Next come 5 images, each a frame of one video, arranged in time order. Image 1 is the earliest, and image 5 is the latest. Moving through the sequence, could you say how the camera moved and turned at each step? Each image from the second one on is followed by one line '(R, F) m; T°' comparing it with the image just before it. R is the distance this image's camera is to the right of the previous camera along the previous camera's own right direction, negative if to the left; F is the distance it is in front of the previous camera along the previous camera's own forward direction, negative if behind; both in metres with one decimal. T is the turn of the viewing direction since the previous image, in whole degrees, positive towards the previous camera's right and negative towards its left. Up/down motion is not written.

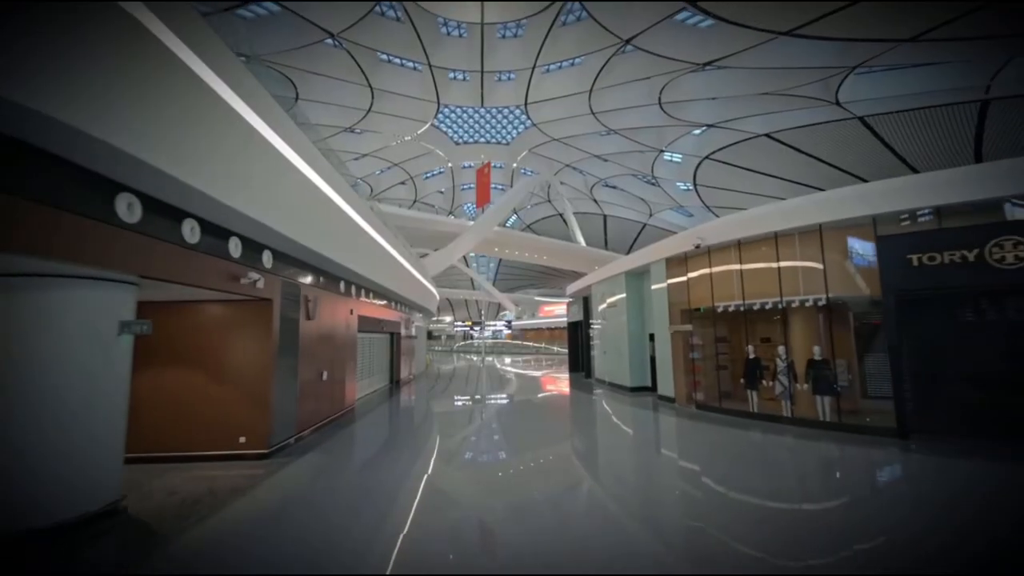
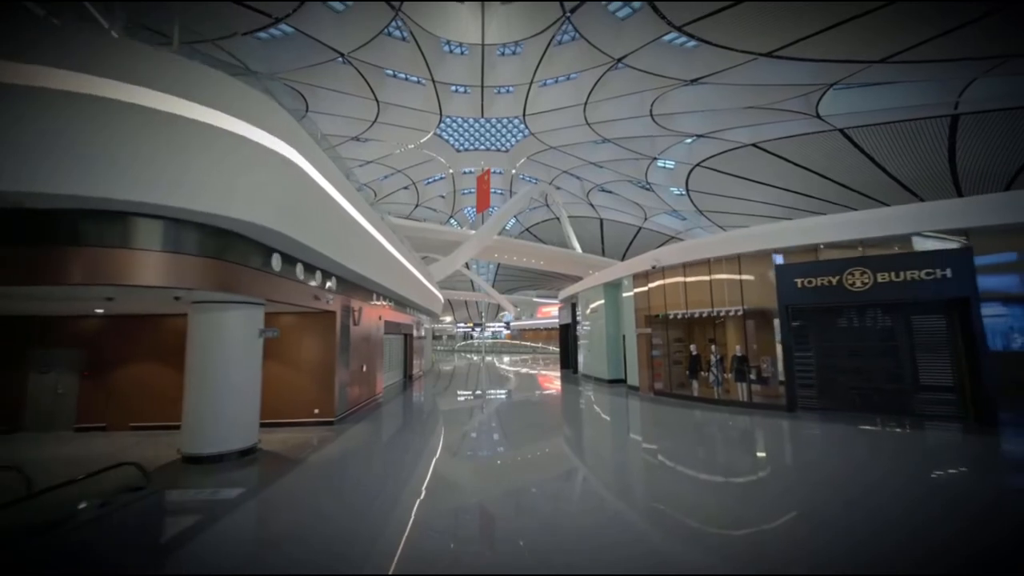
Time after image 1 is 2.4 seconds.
(0.0, -0.8) m; 0°
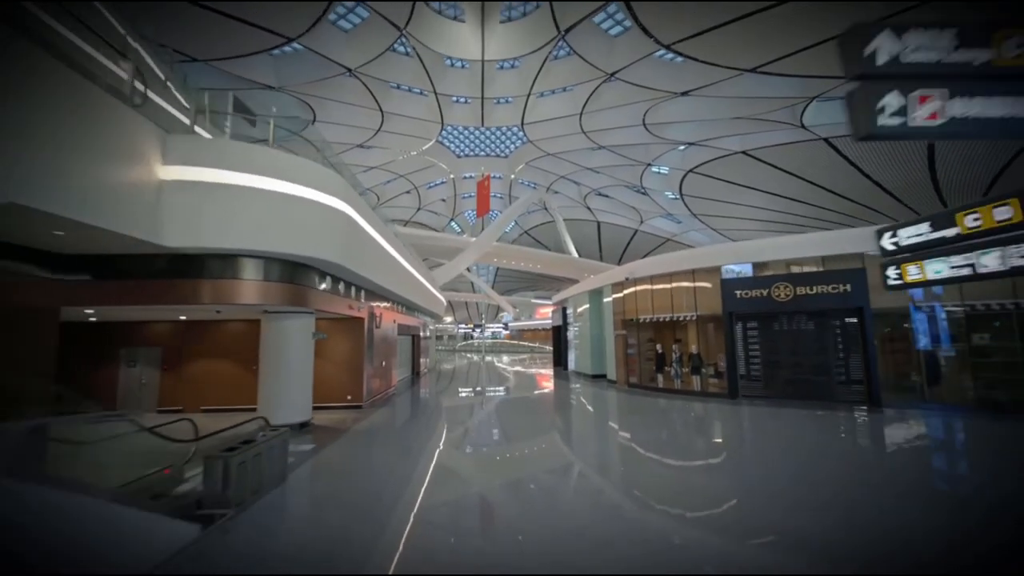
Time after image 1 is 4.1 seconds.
(+0.1, -0.7) m; 0°
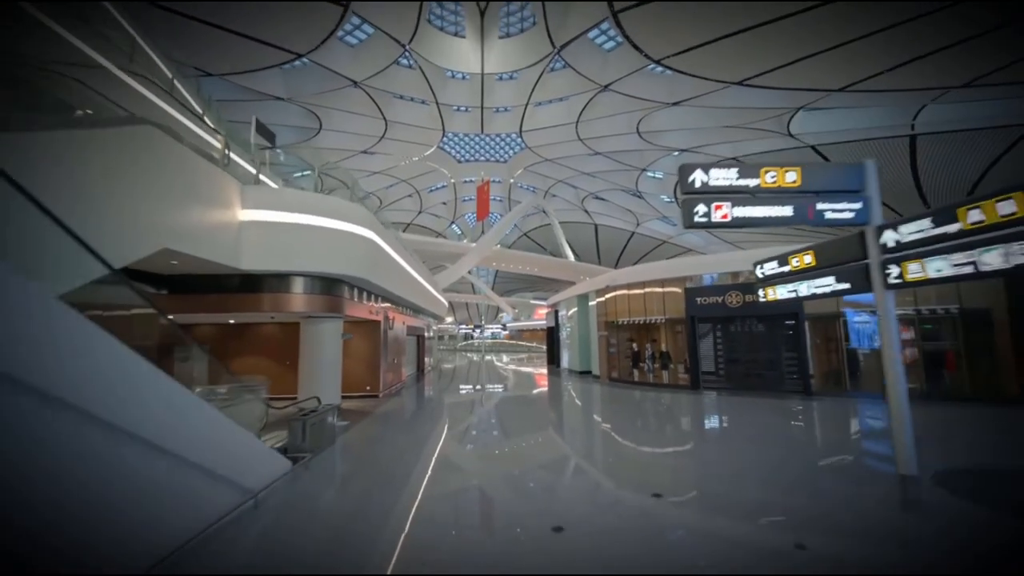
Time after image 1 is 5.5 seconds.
(+0.1, -0.6) m; 0°
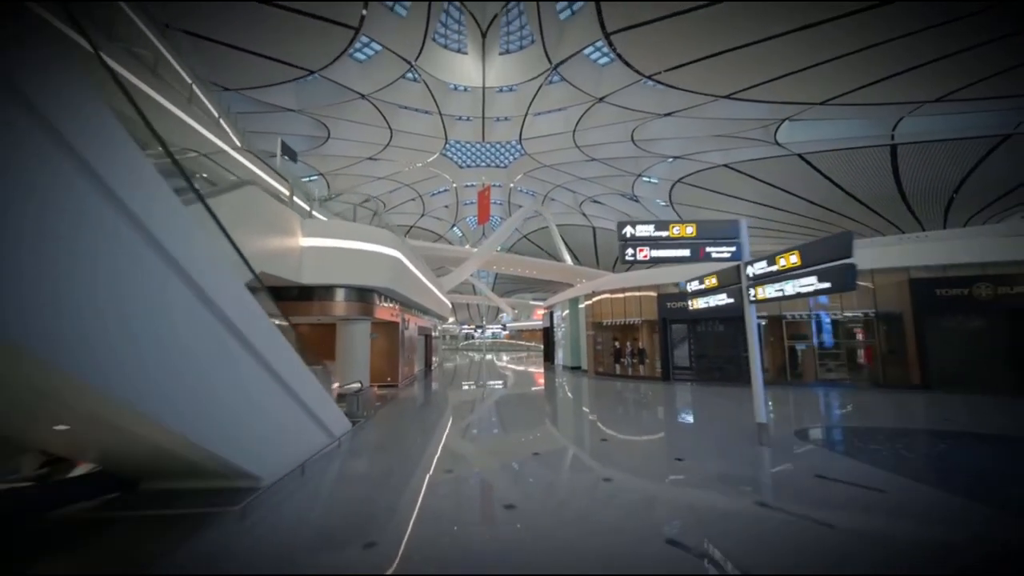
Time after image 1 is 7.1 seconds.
(0.0, -0.7) m; 0°
